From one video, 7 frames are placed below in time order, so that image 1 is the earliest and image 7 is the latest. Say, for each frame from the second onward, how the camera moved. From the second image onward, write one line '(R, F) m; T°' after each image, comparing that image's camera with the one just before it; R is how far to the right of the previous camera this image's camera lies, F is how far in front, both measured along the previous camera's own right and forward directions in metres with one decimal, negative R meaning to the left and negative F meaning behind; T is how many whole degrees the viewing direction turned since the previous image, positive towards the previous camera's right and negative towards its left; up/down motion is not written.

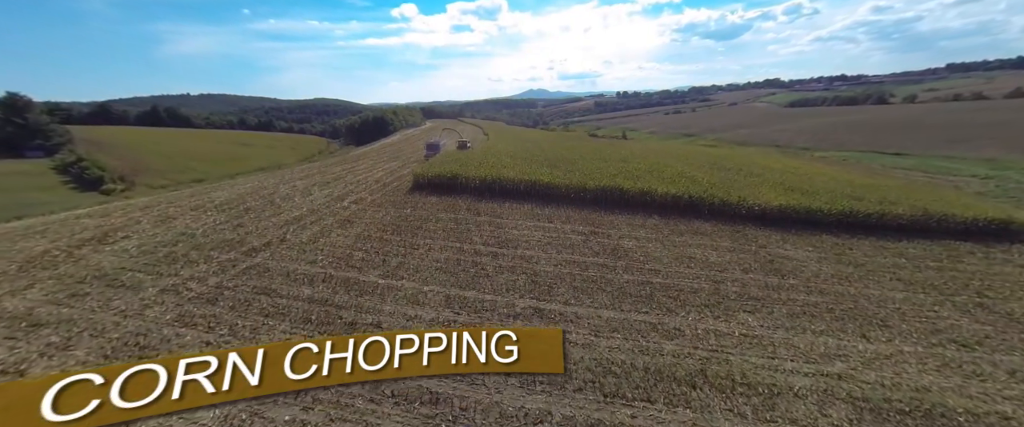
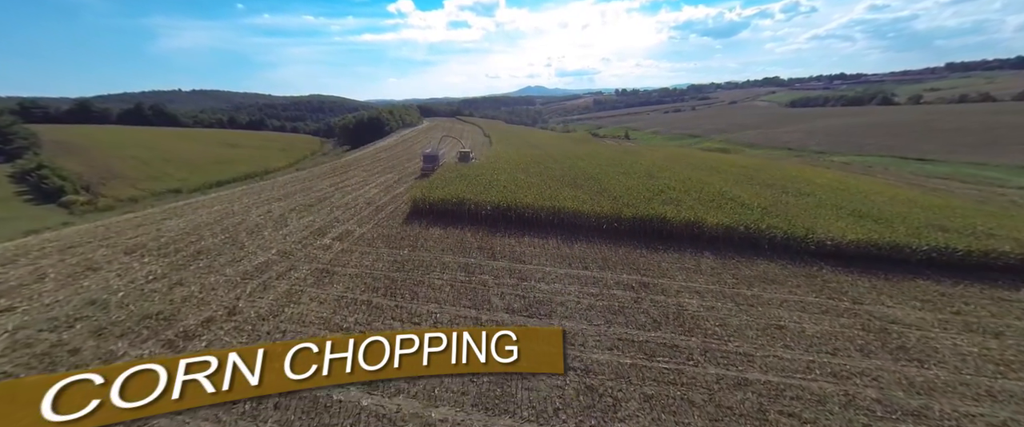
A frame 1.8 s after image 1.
(-1.0, +2.9) m; 0°
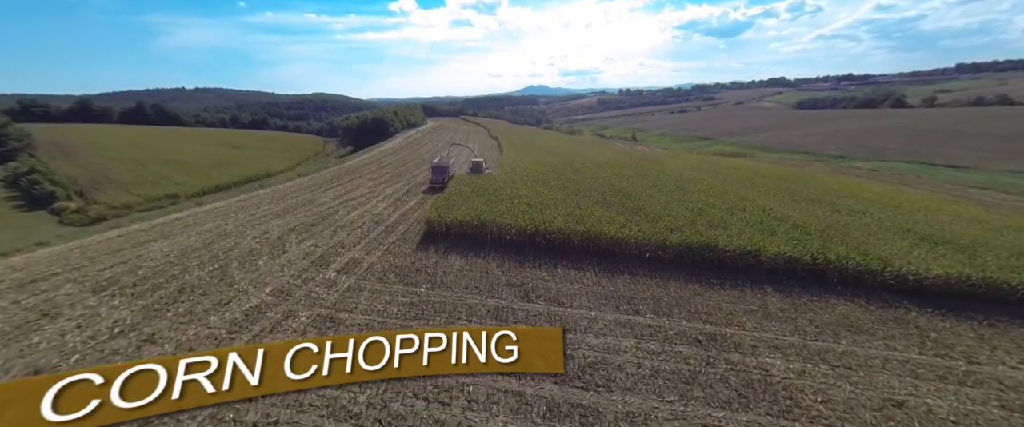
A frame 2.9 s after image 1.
(-1.1, +1.7) m; 0°
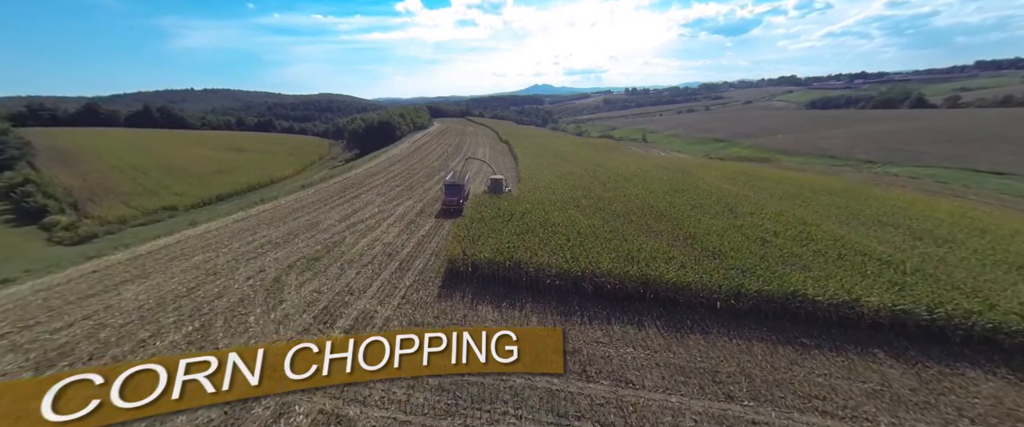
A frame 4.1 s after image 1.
(-1.2, +2.0) m; -1°
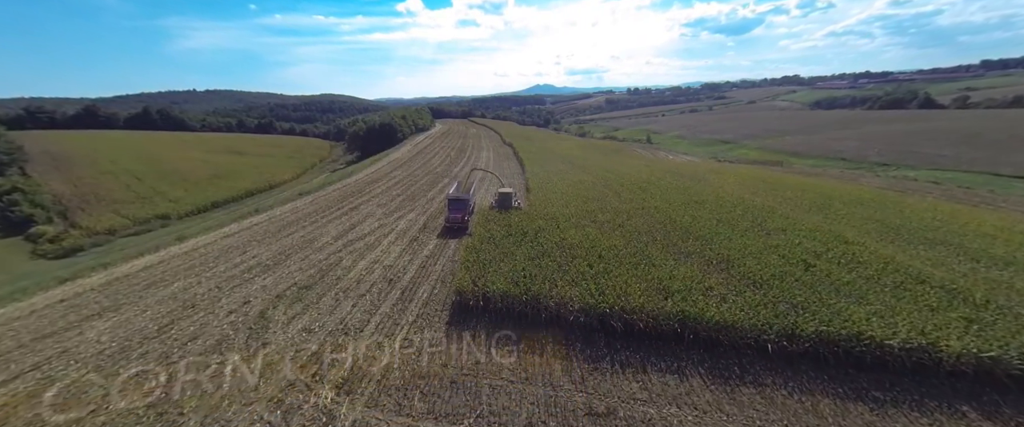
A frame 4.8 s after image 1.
(-0.5, +1.3) m; 0°
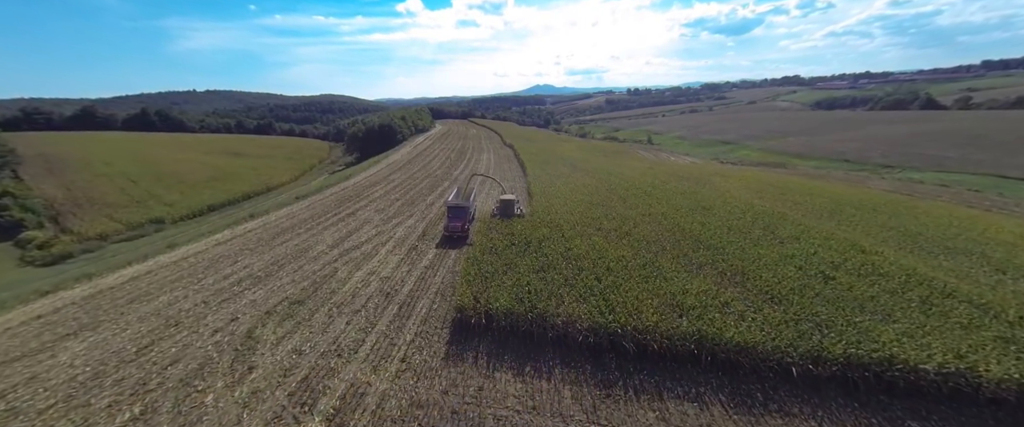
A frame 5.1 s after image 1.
(-0.1, +0.6) m; 0°
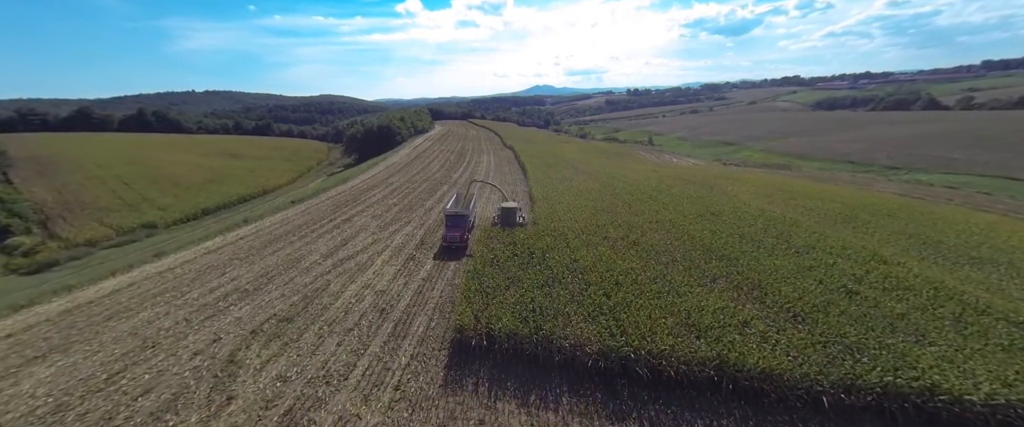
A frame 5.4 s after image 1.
(-0.1, +0.7) m; 0°
